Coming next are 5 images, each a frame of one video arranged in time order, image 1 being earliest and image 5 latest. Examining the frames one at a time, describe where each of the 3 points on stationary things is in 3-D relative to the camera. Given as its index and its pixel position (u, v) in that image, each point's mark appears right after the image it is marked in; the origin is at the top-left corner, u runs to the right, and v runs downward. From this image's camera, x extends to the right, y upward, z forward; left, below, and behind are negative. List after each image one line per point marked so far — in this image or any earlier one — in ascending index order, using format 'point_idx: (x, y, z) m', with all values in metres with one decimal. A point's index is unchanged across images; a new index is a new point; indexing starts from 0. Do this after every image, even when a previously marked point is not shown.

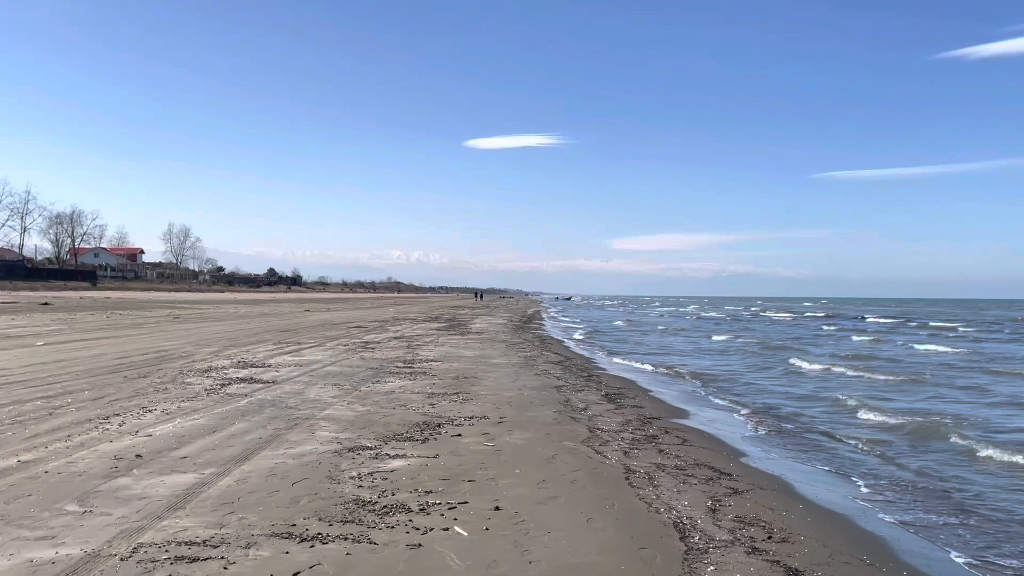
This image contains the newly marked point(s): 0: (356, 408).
0: (-2.7, -2.1, +10.1) m
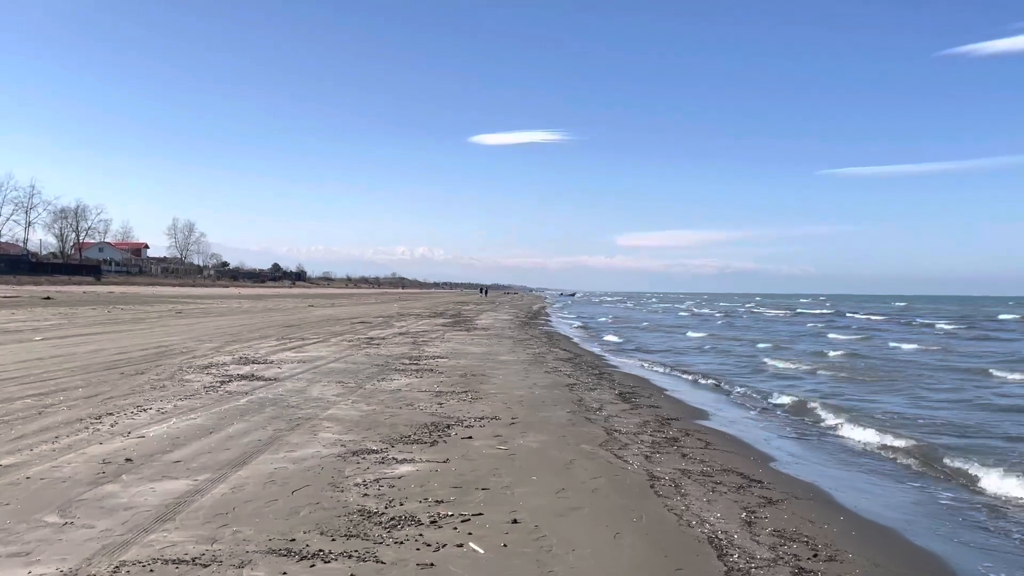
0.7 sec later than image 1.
0: (-2.5, -2.0, +9.6) m
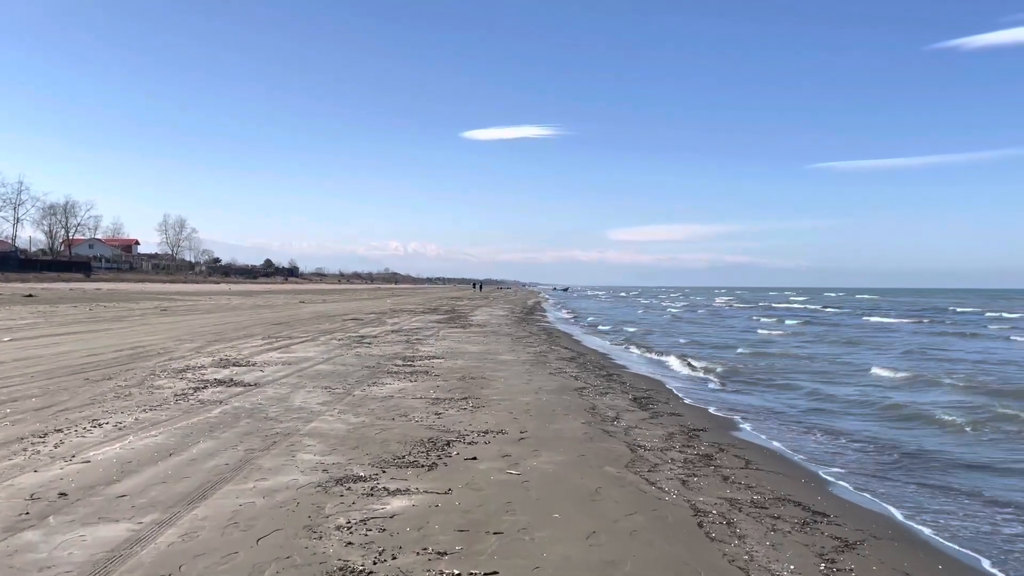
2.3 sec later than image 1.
0: (-2.4, -1.9, +8.5) m
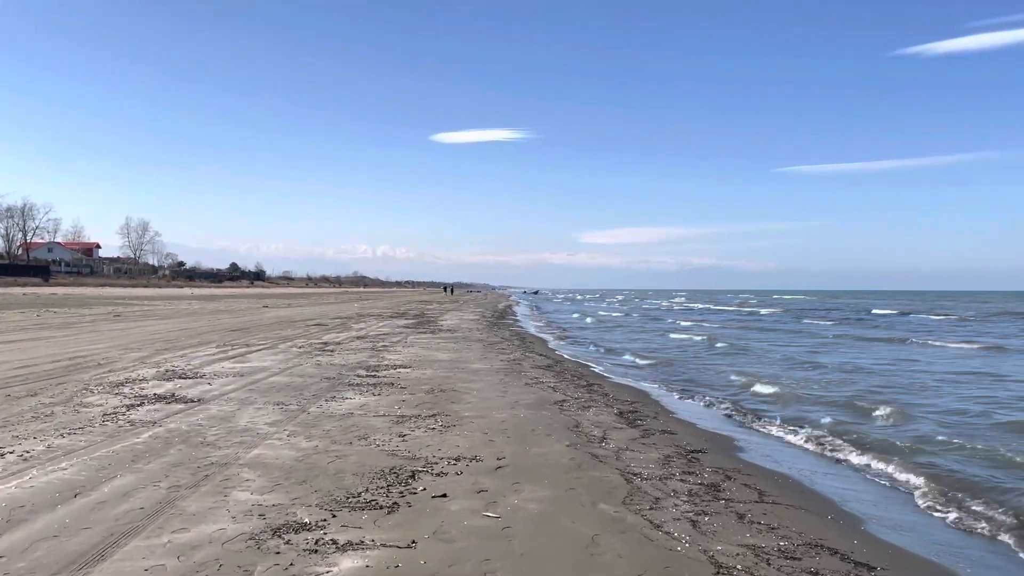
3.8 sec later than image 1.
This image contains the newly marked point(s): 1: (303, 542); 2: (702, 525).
0: (-2.7, -2.0, +7.4) m
1: (-1.6, -2.0, +4.5) m
2: (+1.6, -2.0, +4.9) m
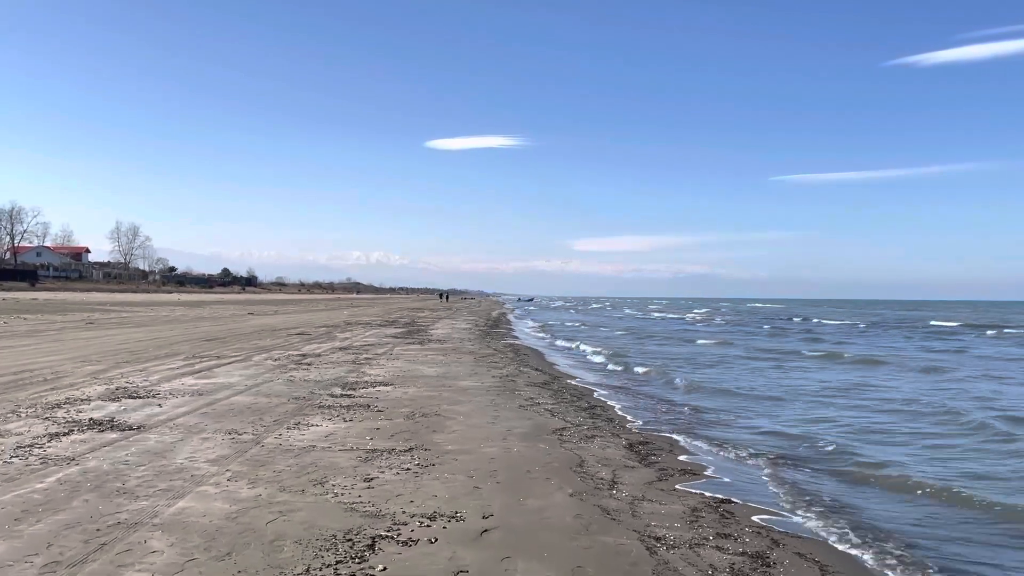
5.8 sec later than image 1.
0: (-2.8, -2.1, +6.0) m
1: (-1.7, -2.1, +3.1) m
2: (+1.5, -2.1, +3.6) m
